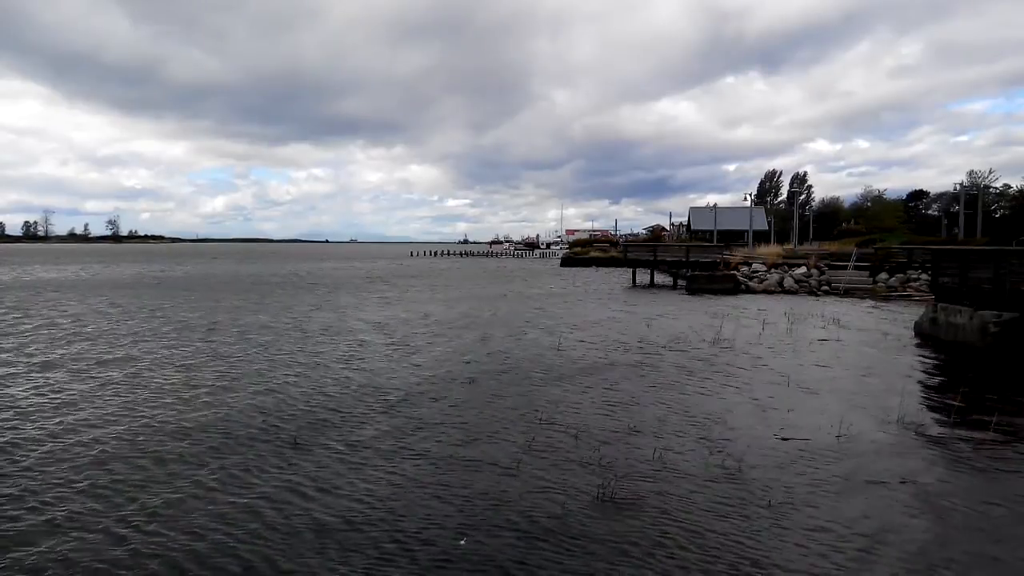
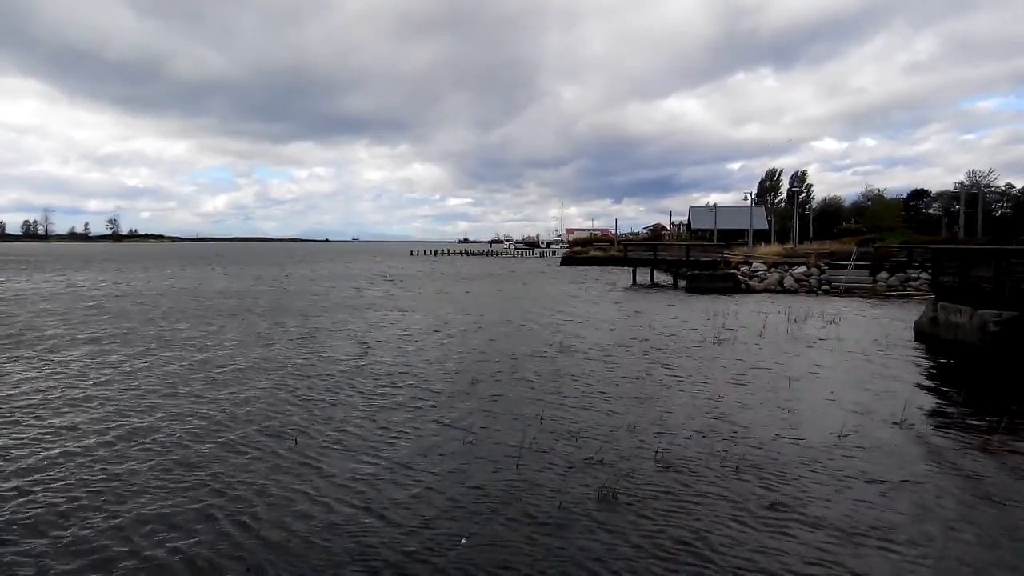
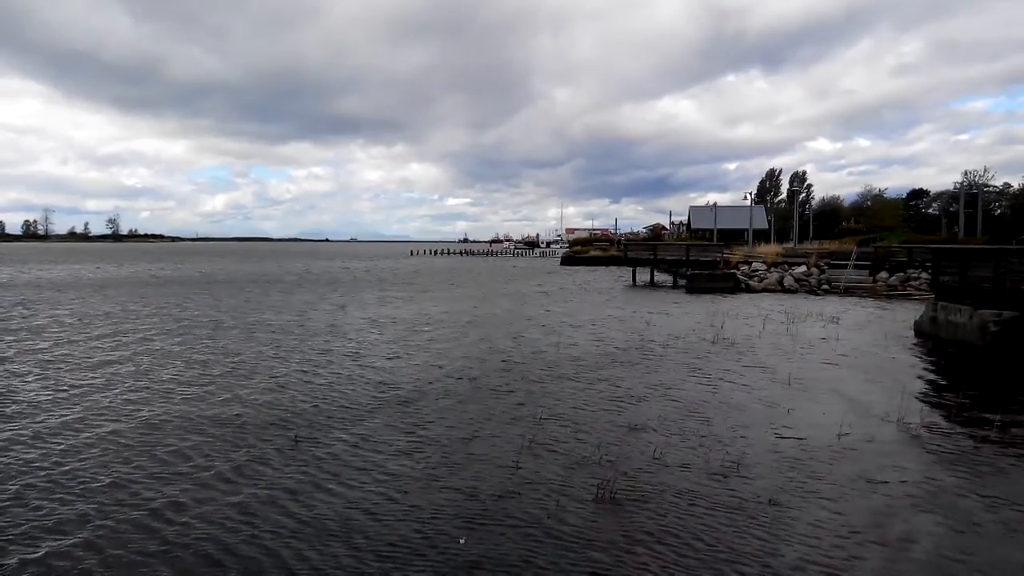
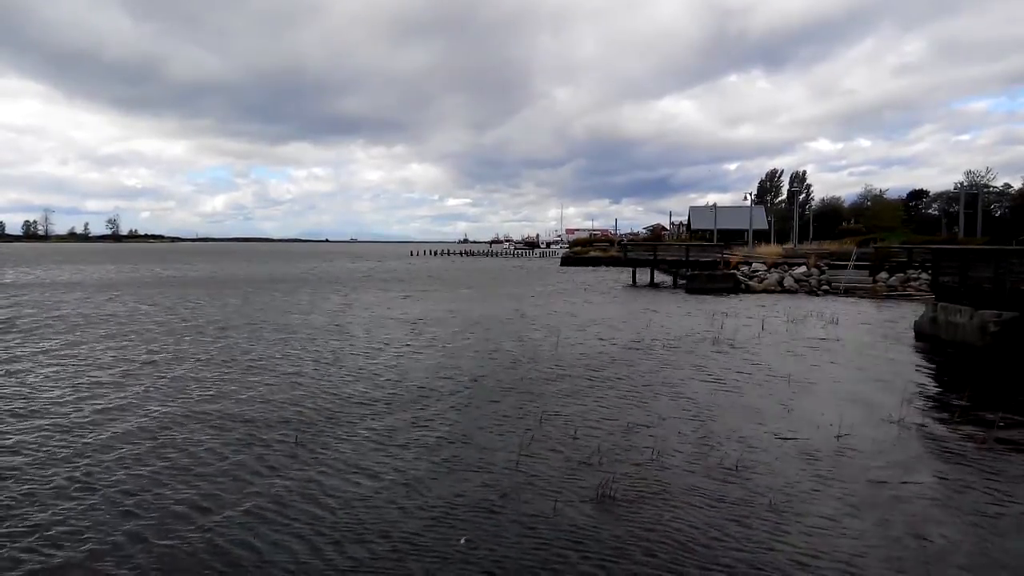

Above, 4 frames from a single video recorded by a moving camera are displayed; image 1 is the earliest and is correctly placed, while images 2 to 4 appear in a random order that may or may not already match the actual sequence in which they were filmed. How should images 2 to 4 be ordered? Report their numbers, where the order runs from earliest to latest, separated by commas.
3, 4, 2
